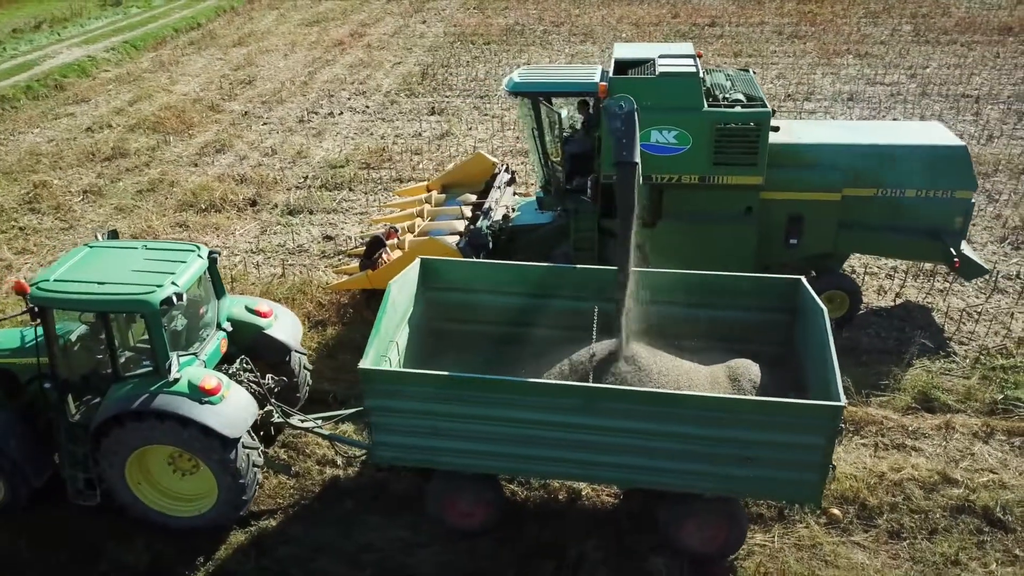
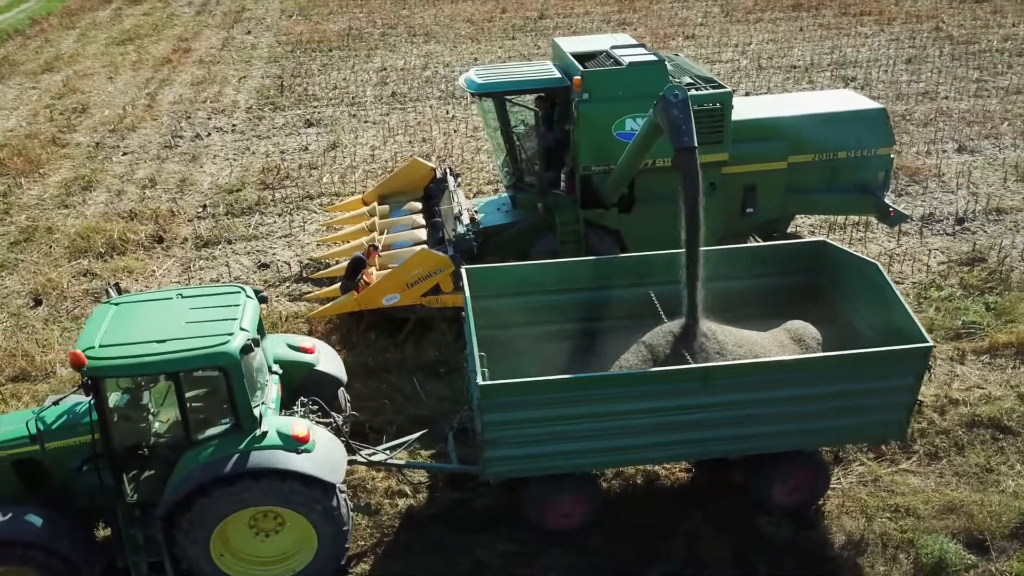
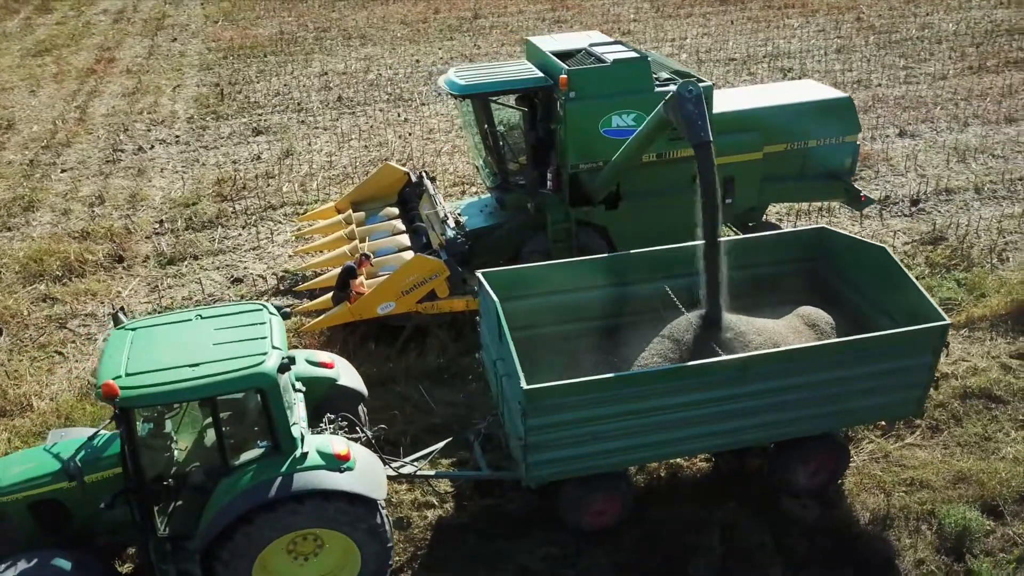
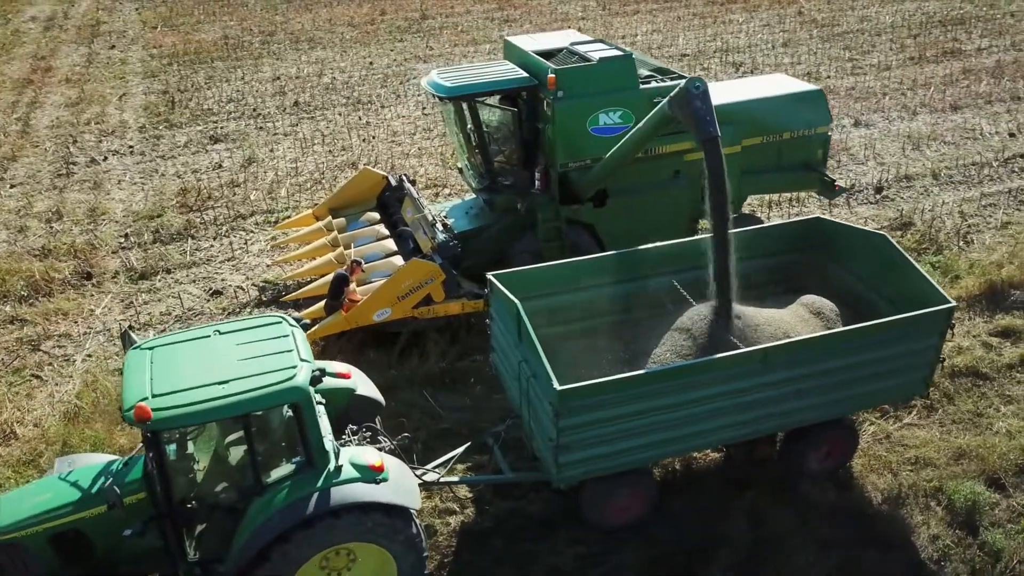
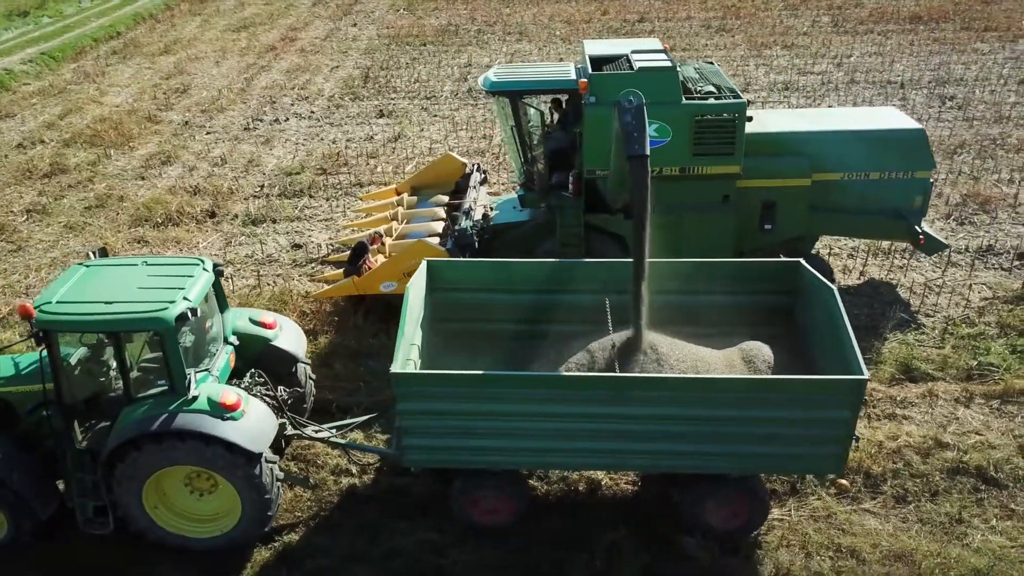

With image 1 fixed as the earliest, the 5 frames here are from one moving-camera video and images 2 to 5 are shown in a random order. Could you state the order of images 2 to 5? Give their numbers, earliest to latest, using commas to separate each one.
5, 2, 3, 4
